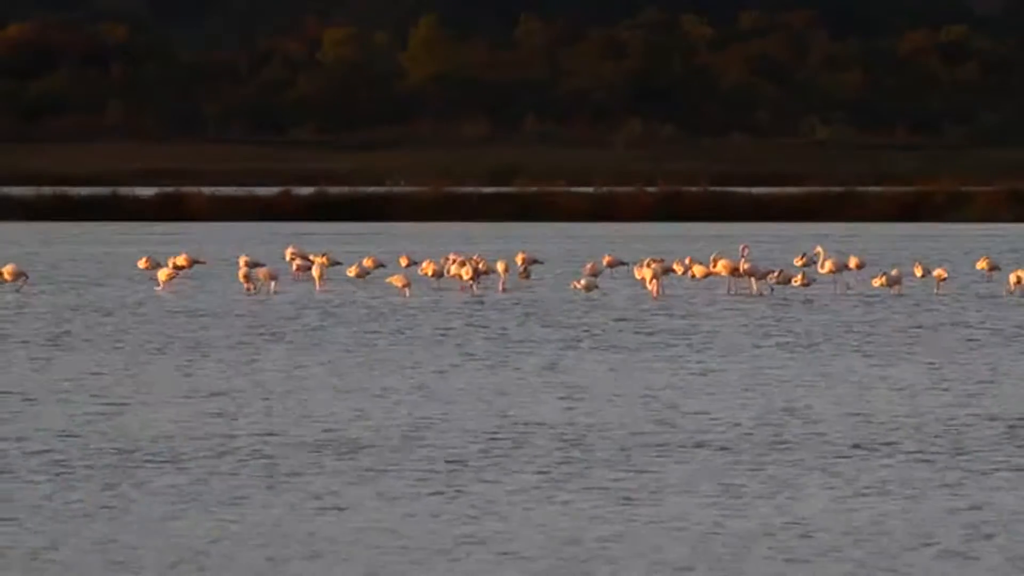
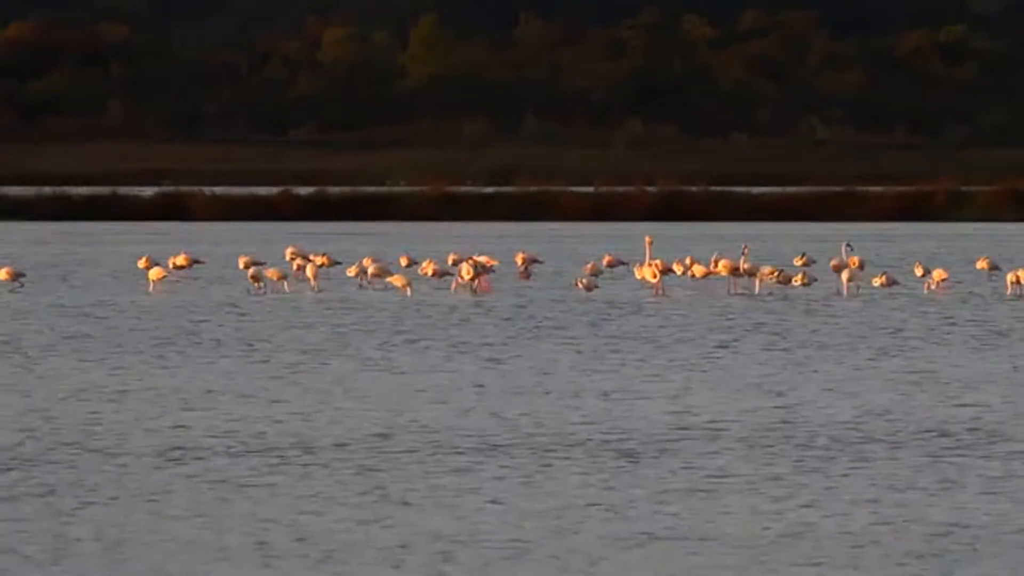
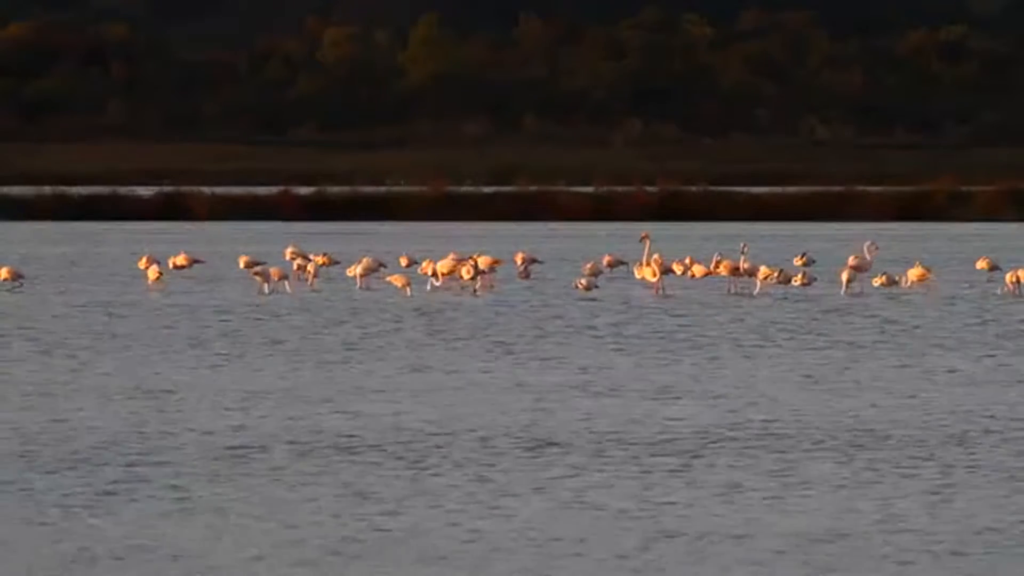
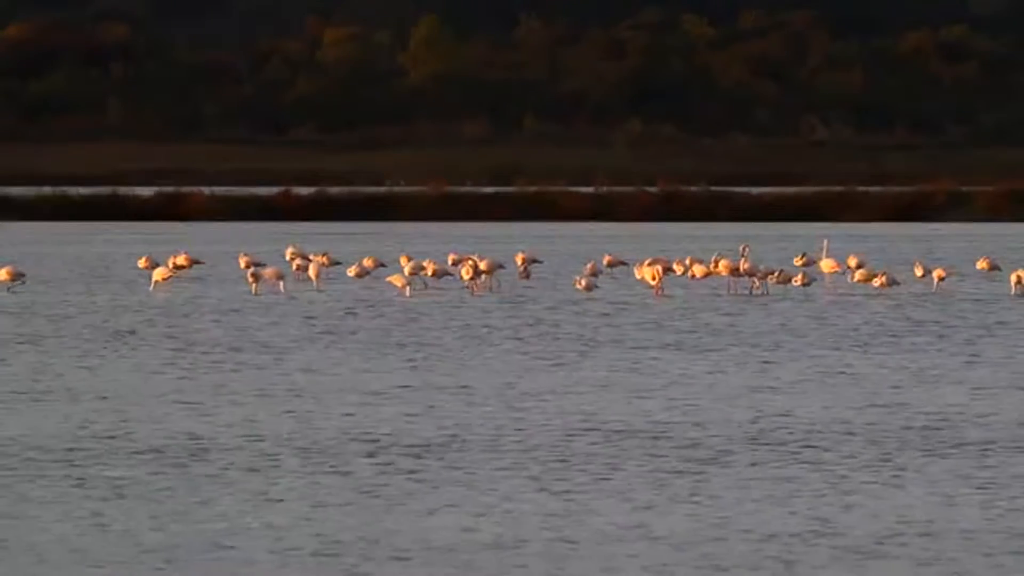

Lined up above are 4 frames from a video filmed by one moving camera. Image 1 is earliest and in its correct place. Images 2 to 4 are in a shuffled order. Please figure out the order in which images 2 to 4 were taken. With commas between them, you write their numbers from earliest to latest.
4, 2, 3
